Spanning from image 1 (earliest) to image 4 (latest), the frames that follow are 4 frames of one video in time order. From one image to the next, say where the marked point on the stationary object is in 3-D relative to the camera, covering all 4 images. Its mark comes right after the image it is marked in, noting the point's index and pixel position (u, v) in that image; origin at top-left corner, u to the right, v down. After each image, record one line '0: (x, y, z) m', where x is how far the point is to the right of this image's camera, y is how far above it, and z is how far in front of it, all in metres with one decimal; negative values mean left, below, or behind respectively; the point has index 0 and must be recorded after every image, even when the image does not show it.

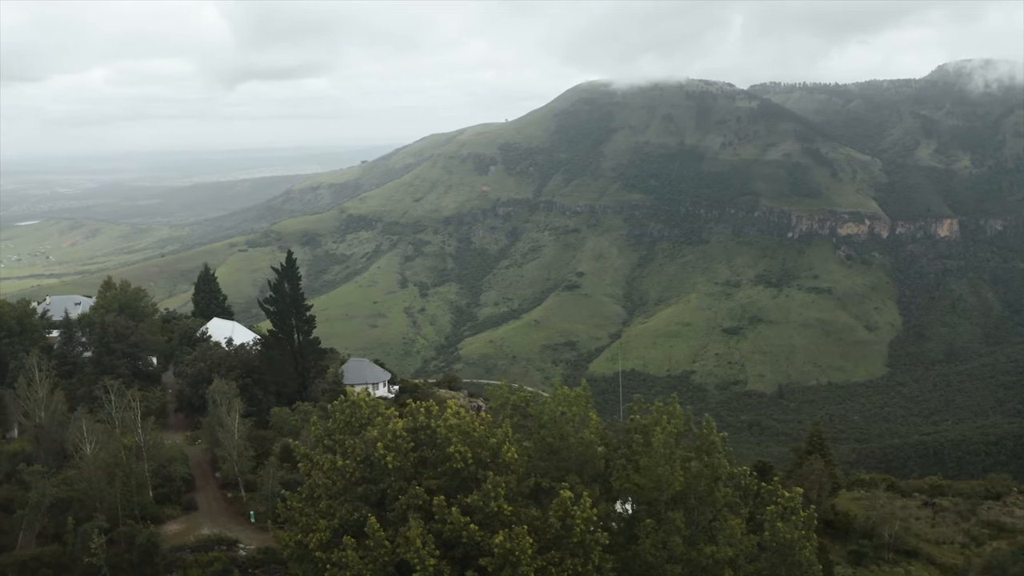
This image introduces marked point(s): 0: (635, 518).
0: (+2.3, -4.9, +14.7) m
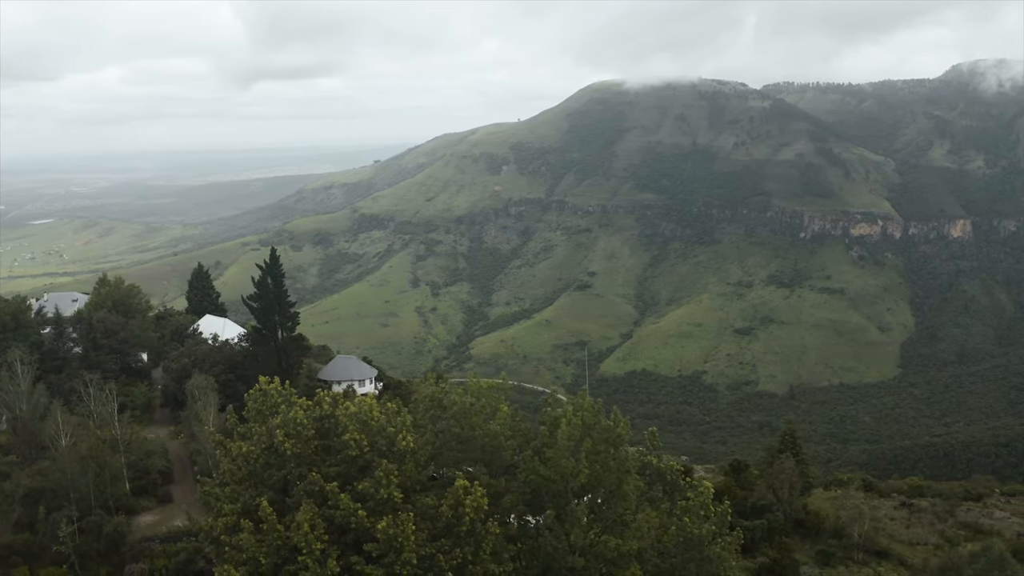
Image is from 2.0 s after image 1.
0: (+0.4, -4.7, +14.5) m
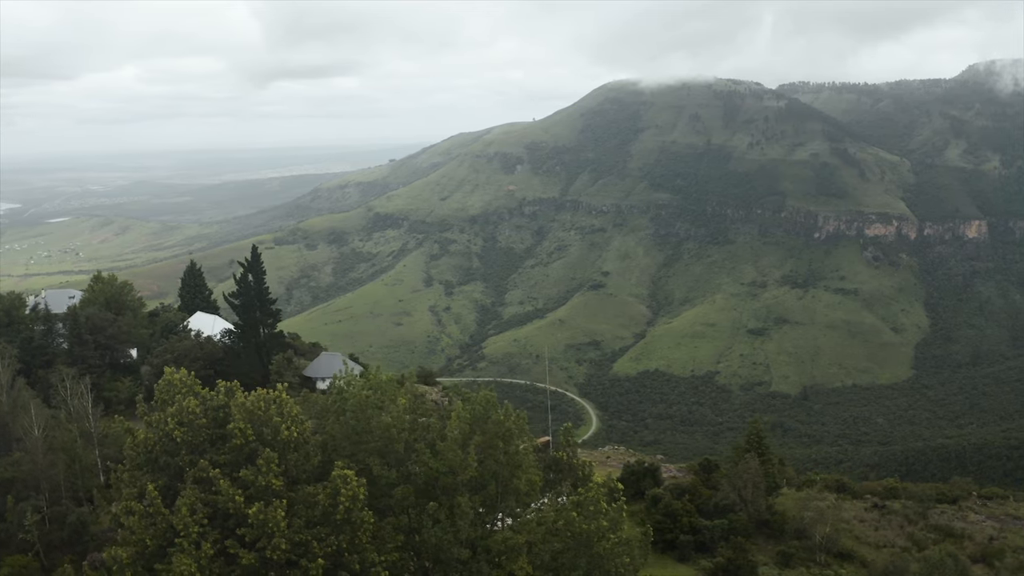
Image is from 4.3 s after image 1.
0: (-1.9, -4.6, +14.4) m
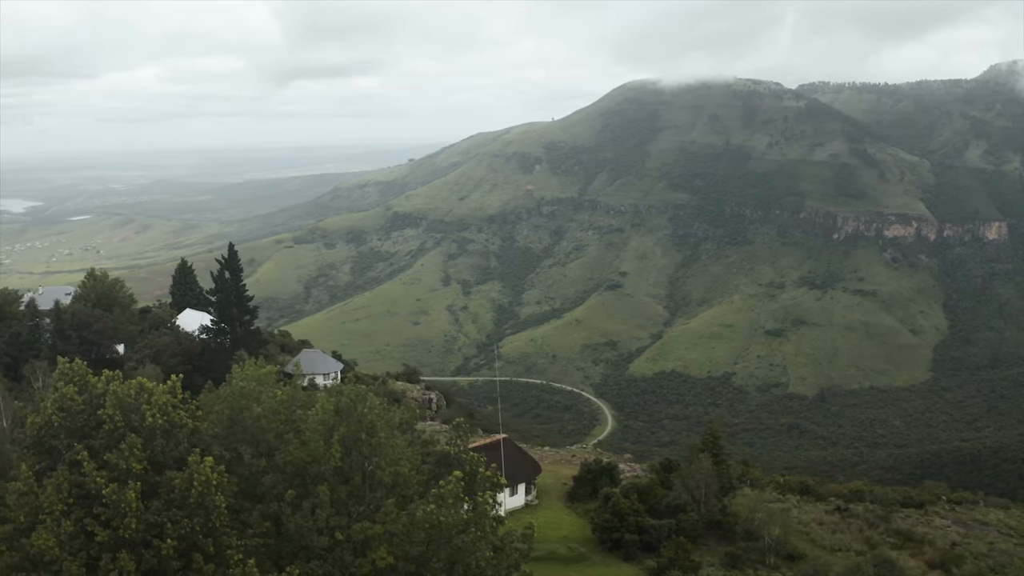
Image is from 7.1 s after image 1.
0: (-4.7, -4.4, +14.4) m
